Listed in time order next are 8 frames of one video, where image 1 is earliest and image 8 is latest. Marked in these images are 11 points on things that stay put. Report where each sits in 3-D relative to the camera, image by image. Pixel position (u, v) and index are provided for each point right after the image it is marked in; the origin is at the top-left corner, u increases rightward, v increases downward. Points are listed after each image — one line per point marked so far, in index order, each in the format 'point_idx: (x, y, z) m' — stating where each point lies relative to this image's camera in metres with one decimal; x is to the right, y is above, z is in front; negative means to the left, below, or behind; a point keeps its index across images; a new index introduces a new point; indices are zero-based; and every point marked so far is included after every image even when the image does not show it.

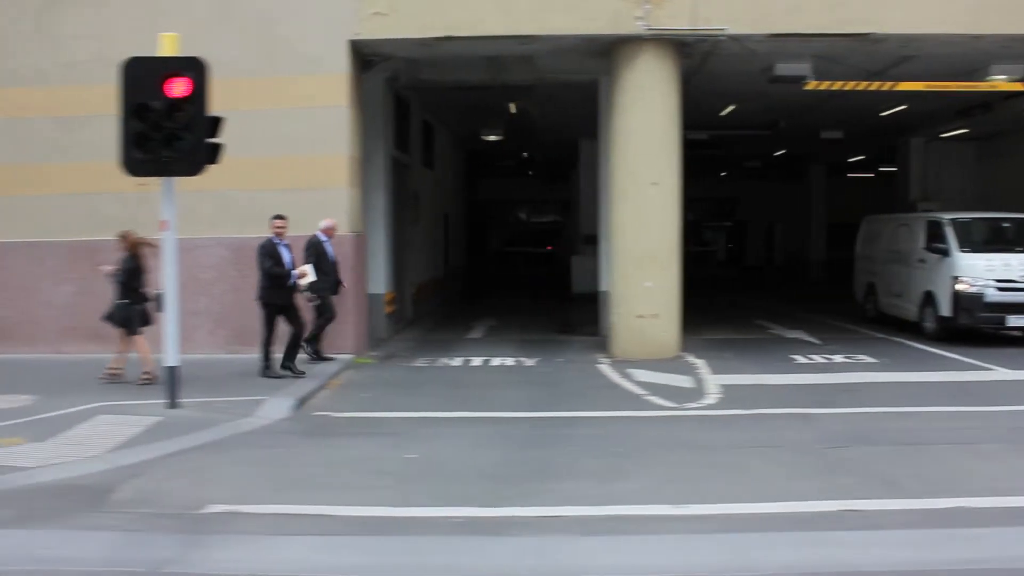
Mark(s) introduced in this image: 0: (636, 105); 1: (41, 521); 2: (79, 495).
0: (+1.6, +2.4, +11.0) m
1: (-3.4, -1.7, +6.0) m
2: (-3.4, -1.6, +6.6) m
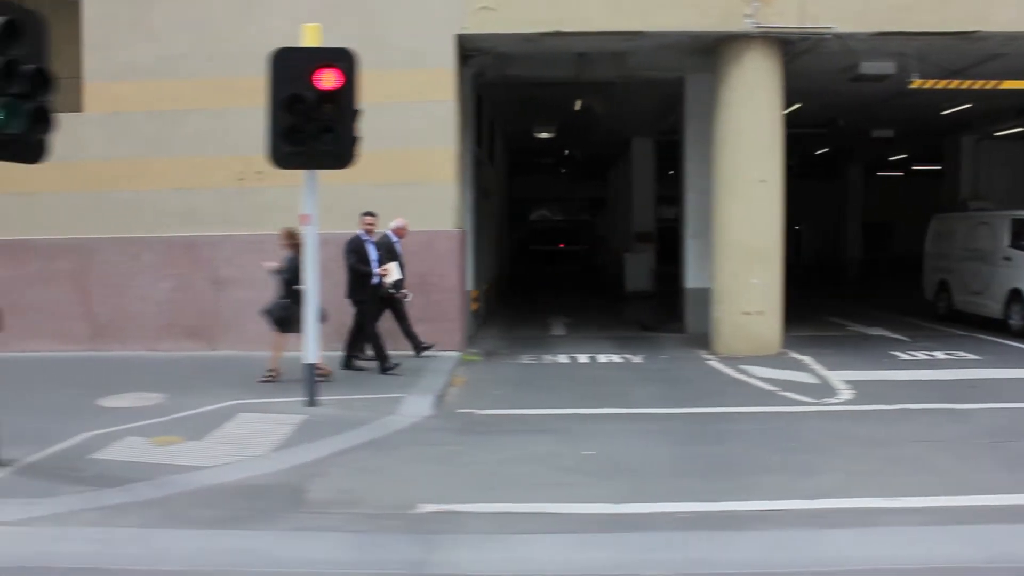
0: (+3.0, +2.4, +11.0) m
1: (-1.8, -1.6, +5.9) m
2: (-1.8, -1.6, +6.4) m
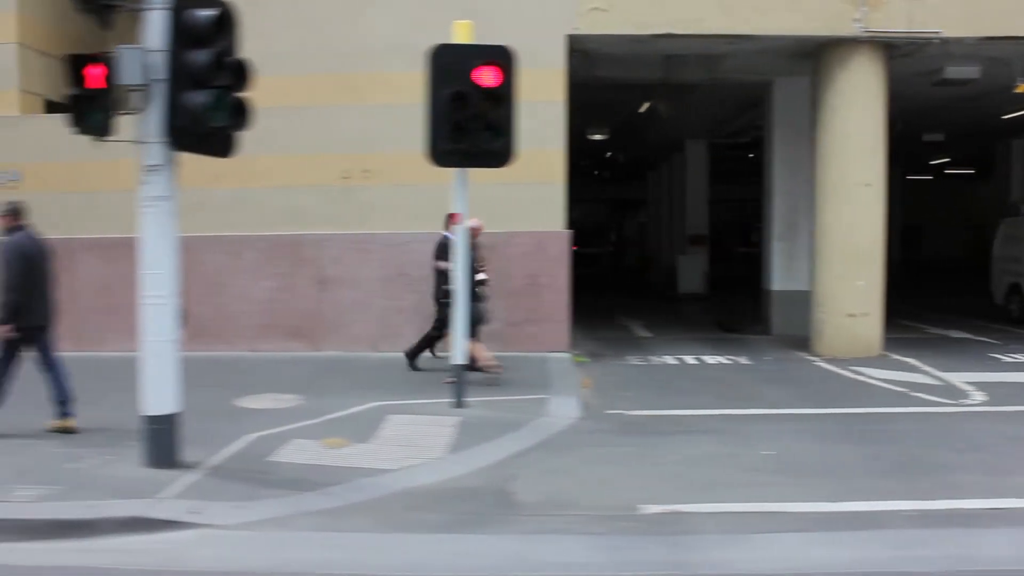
0: (+4.4, +2.4, +11.1) m
1: (-0.2, -1.6, +5.8) m
2: (-0.3, -1.6, +6.4) m
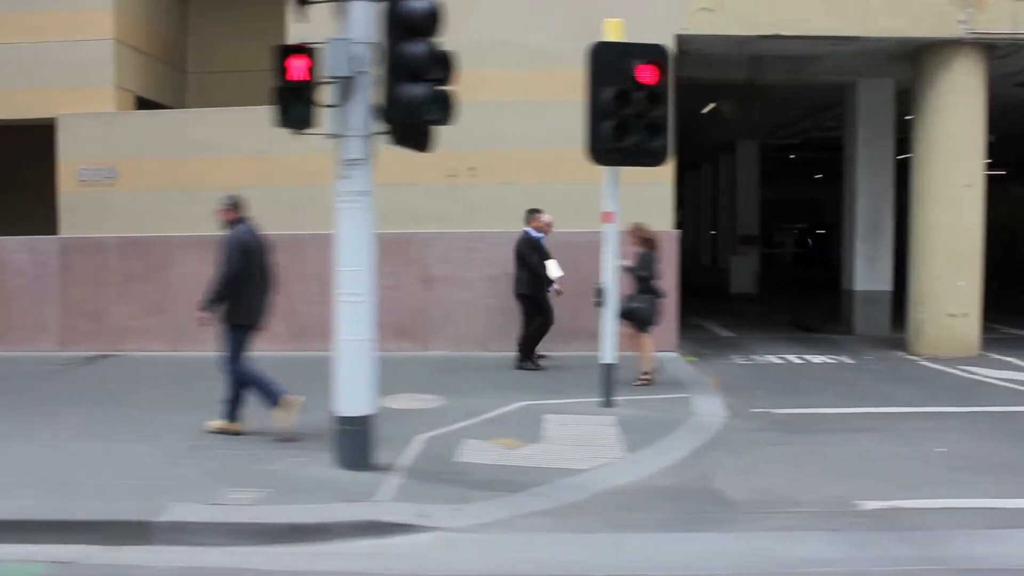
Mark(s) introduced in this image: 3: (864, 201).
0: (+5.8, +2.4, +11.2) m
1: (+1.3, -1.6, +5.8) m
2: (+1.3, -1.5, +6.3) m
3: (+5.5, +1.4, +13.2) m
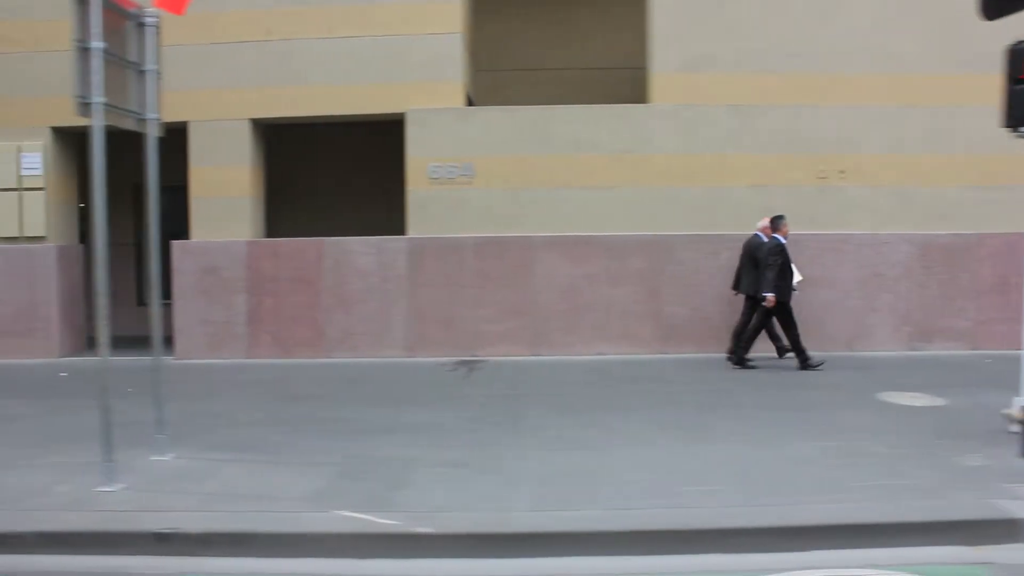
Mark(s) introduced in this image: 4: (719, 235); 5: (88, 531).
0: (+10.6, +2.4, +12.1) m
1: (+6.7, -1.6, +6.2) m
2: (+6.6, -1.5, +6.7) m
3: (+10.1, +1.4, +14.0) m
4: (+2.7, +0.7, +11.0) m
5: (-2.8, -1.6, +5.6) m
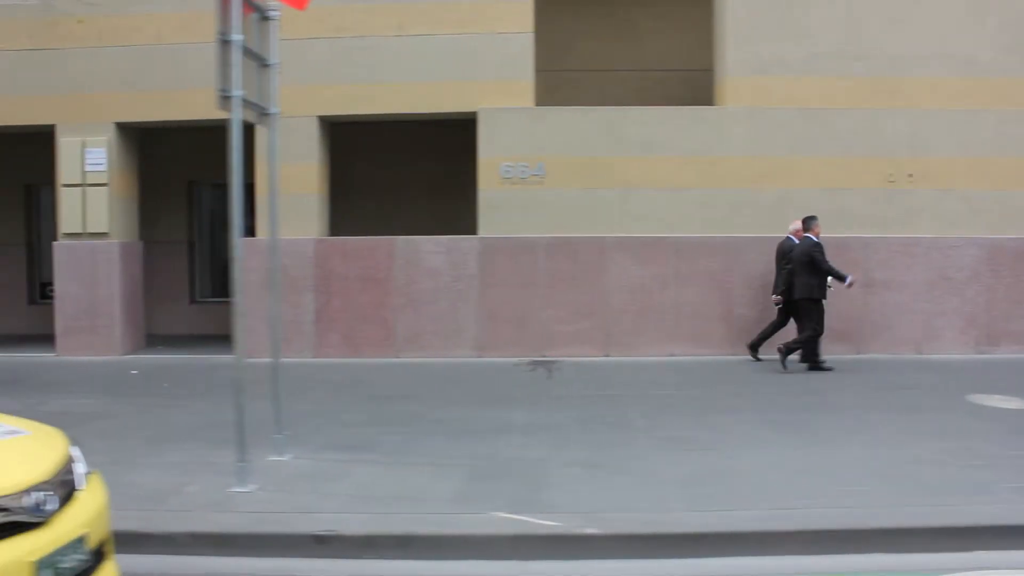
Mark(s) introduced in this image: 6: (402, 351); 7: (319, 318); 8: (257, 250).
0: (+11.5, +2.4, +12.3) m
1: (+7.8, -1.6, +6.3) m
2: (+7.6, -1.6, +6.8) m
3: (+10.9, +1.3, +14.2) m
4: (+3.6, +0.7, +11.0) m
5: (-1.7, -1.6, +5.5) m
6: (-1.4, -0.8, +11.1) m
7: (-2.5, -0.4, +11.2) m
8: (-3.3, +0.5, +11.2) m
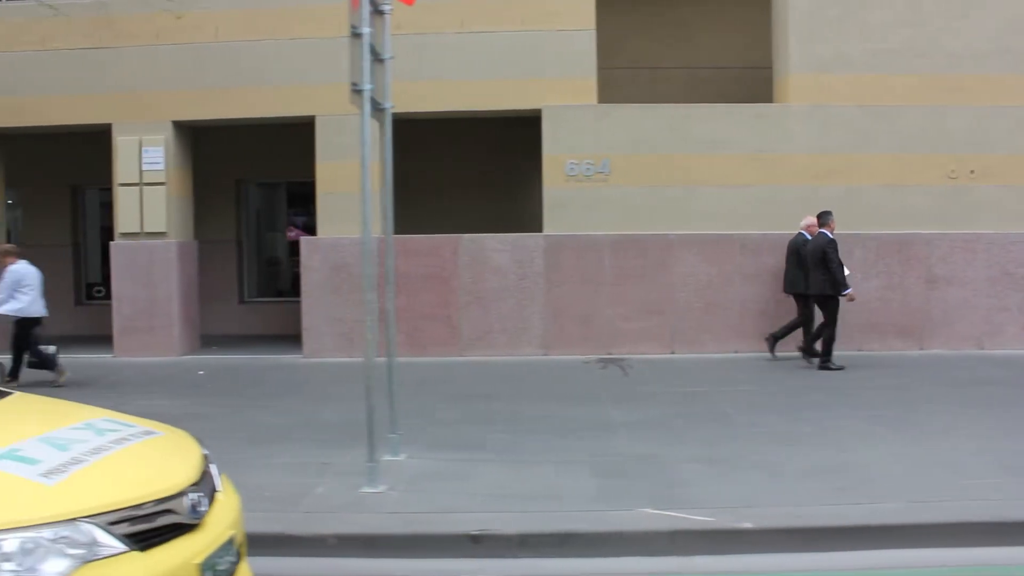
0: (+12.3, +2.5, +12.5) m
1: (+8.7, -1.5, +6.4) m
2: (+8.6, -1.5, +7.0) m
3: (+11.7, +1.4, +14.4) m
4: (+4.5, +0.7, +11.1) m
5: (-0.7, -1.6, +5.4) m
6: (-0.6, -0.8, +11.1) m
7: (-1.7, -0.4, +11.1) m
8: (-2.5, +0.5, +11.1) m
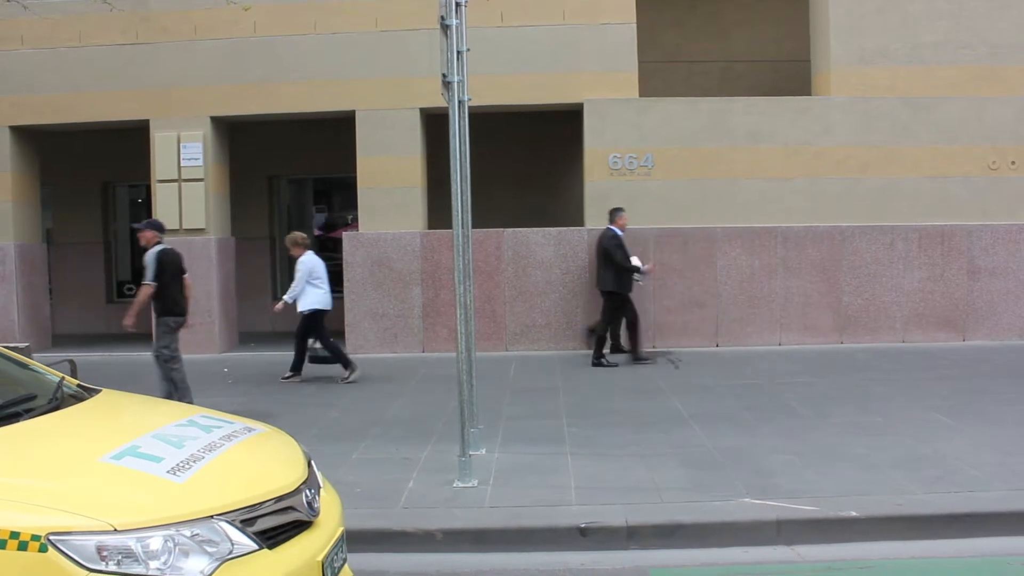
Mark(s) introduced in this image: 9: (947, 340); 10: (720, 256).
0: (+12.9, +2.6, +12.7) m
1: (+9.4, -1.4, +6.6) m
2: (+9.2, -1.4, +7.1) m
3: (+12.2, +1.6, +14.6) m
4: (+5.0, +0.8, +11.2) m
5: (0.0, -1.5, +5.4) m
6: (0.0, -0.7, +11.0) m
7: (-1.1, -0.3, +11.0) m
8: (-1.9, +0.6, +11.1) m
9: (+5.8, -0.7, +11.2) m
10: (+2.7, +0.4, +11.1) m
